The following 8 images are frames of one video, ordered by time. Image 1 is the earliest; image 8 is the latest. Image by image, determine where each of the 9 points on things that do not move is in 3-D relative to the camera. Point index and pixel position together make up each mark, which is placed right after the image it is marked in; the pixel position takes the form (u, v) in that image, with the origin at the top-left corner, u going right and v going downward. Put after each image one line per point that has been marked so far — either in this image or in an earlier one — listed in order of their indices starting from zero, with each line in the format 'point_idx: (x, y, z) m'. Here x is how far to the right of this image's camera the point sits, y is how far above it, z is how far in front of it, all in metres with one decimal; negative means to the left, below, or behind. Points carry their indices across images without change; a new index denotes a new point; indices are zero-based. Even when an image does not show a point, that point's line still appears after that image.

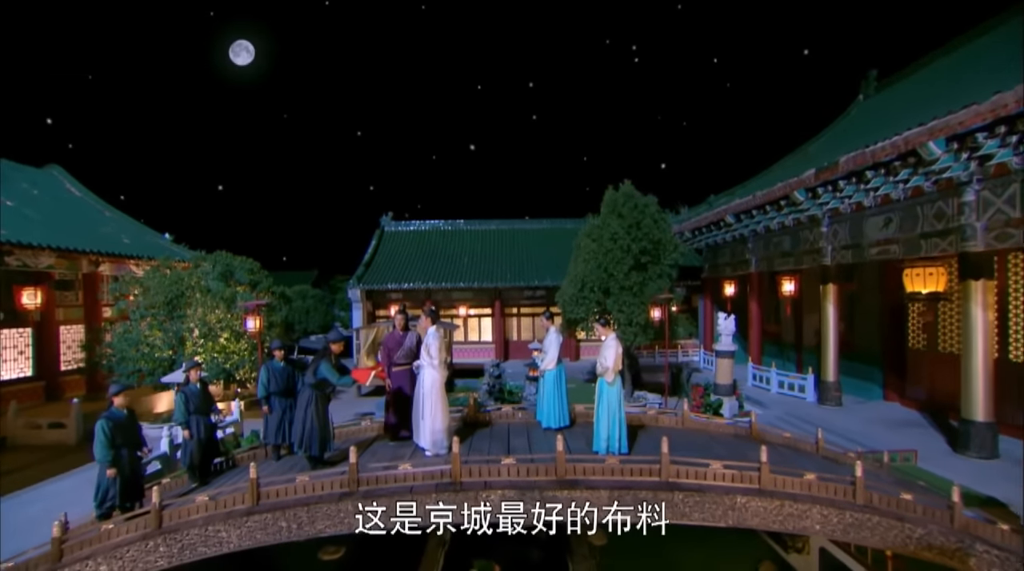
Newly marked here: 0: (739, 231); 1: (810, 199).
0: (+3.3, +0.8, +10.0) m
1: (+3.3, +1.0, +7.6) m
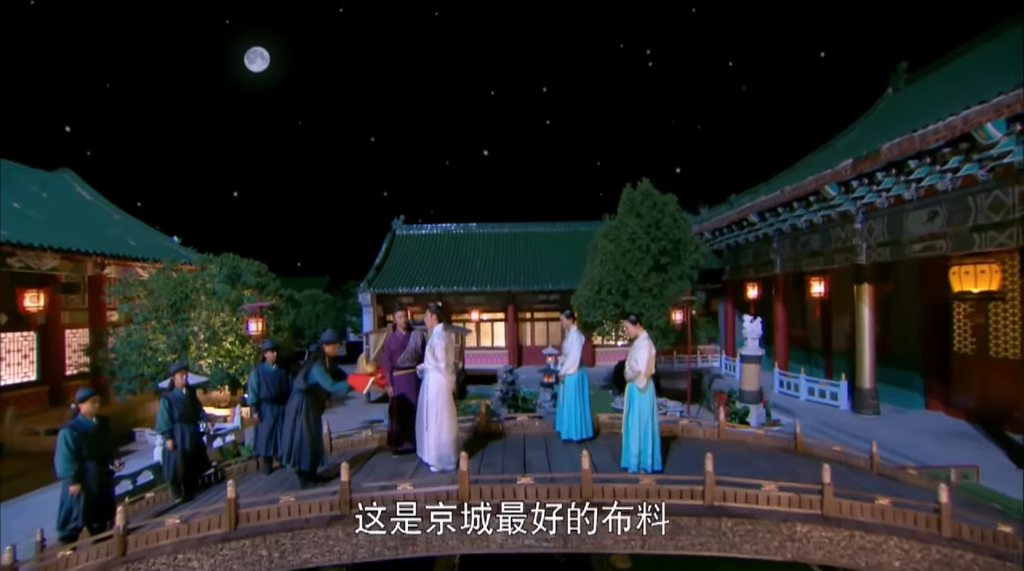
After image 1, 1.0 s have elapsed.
0: (+3.5, +0.8, +9.6) m
1: (+3.5, +1.0, +7.2) m
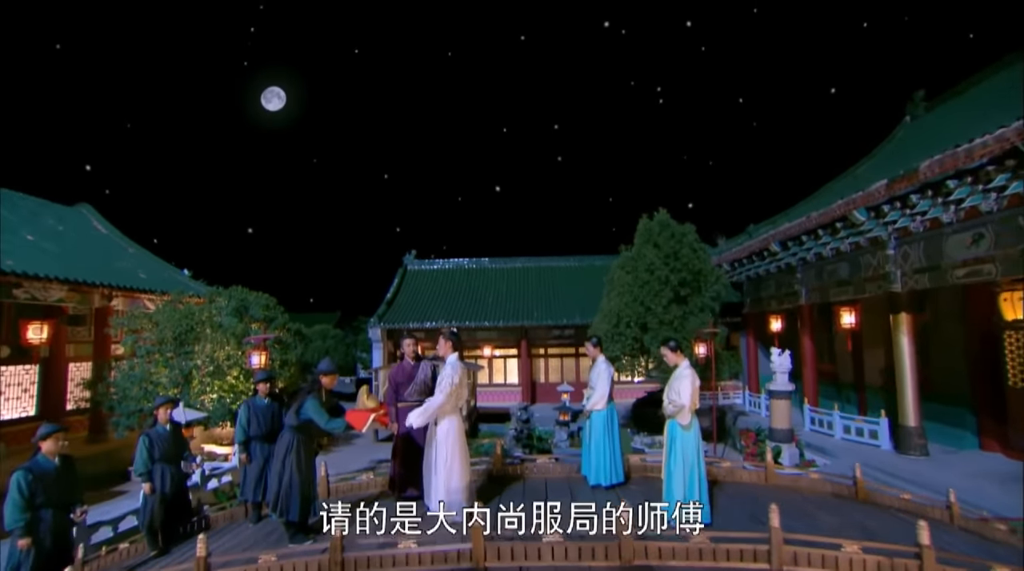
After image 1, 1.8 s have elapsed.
0: (+3.7, +0.3, +9.2) m
1: (+3.7, +0.7, +6.8) m
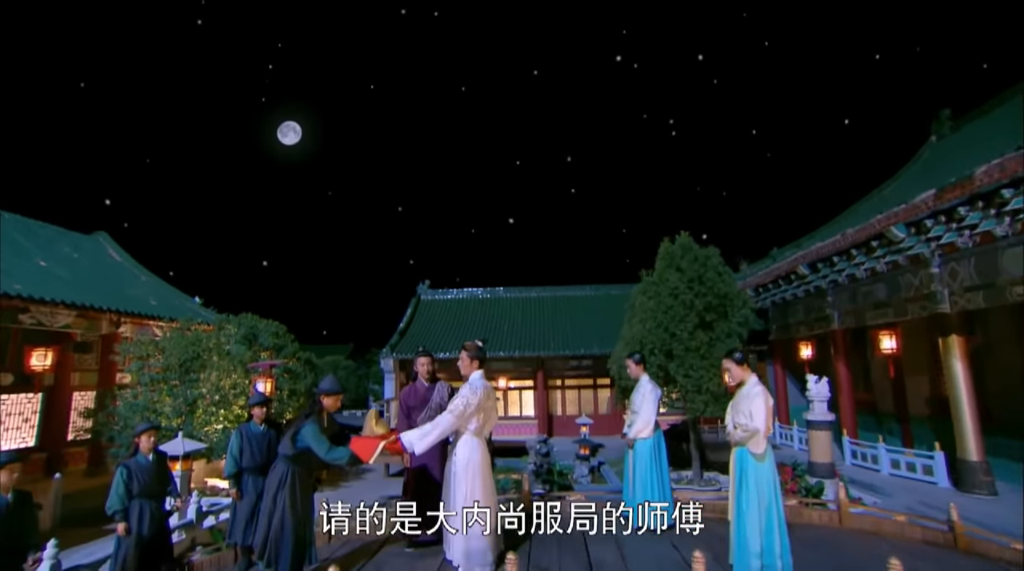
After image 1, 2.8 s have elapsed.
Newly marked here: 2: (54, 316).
0: (+4.0, 0.0, +8.7) m
1: (+3.8, +0.5, +6.4) m
2: (-6.5, -0.5, +9.4) m
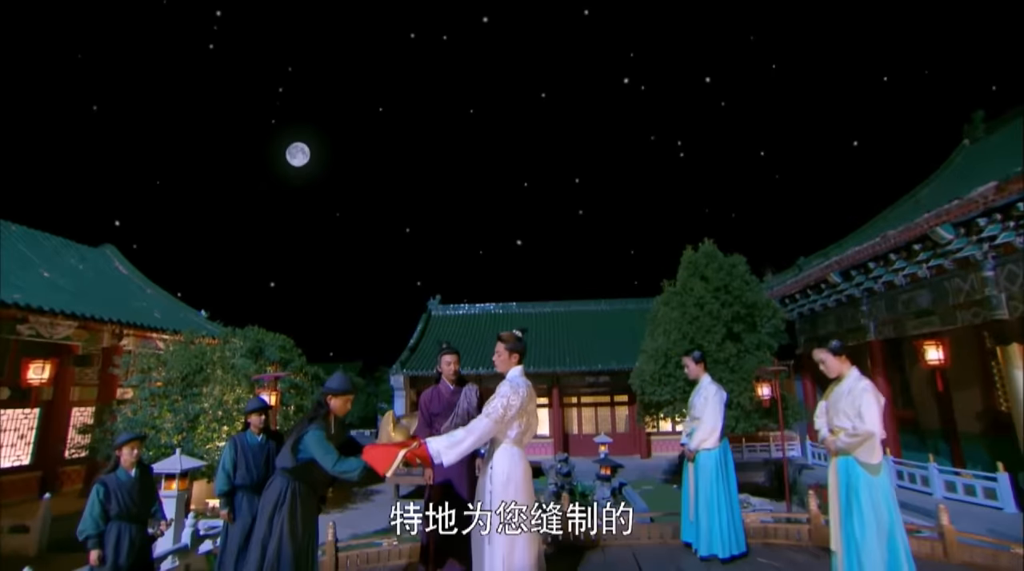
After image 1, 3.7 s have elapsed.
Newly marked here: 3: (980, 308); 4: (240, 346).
0: (+4.2, -0.1, +8.3) m
1: (+4.0, +0.4, +5.9) m
2: (-6.3, -0.6, +9.1) m
3: (+4.3, -0.2, +6.2) m
4: (-4.0, -0.9, +9.8) m
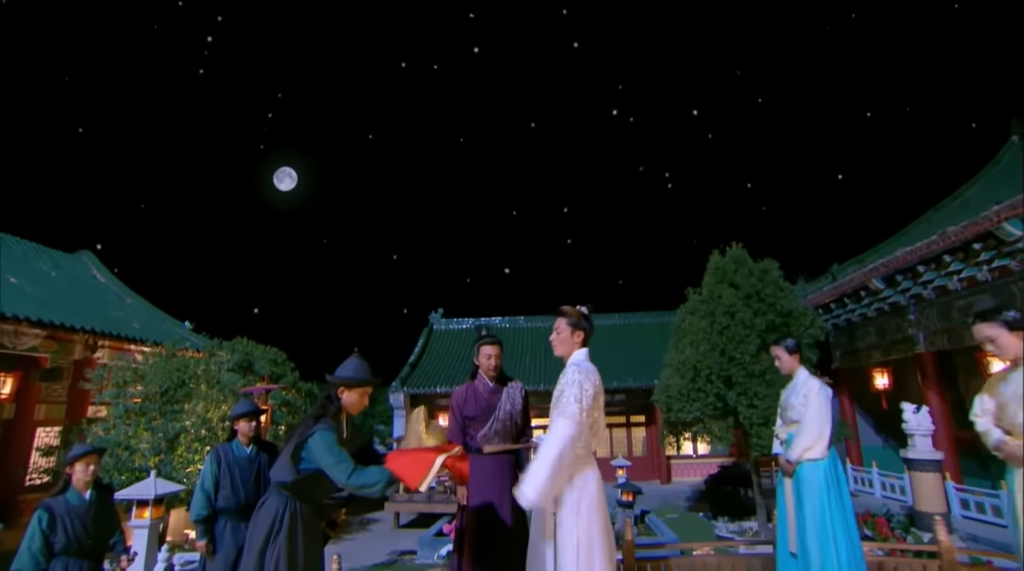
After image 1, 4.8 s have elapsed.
0: (+4.4, -0.2, +7.7) m
1: (+4.3, +0.4, +5.4) m
2: (-6.1, -0.6, +8.2) m
3: (+4.5, -0.3, +5.6) m
4: (-3.8, -1.0, +8.9) m
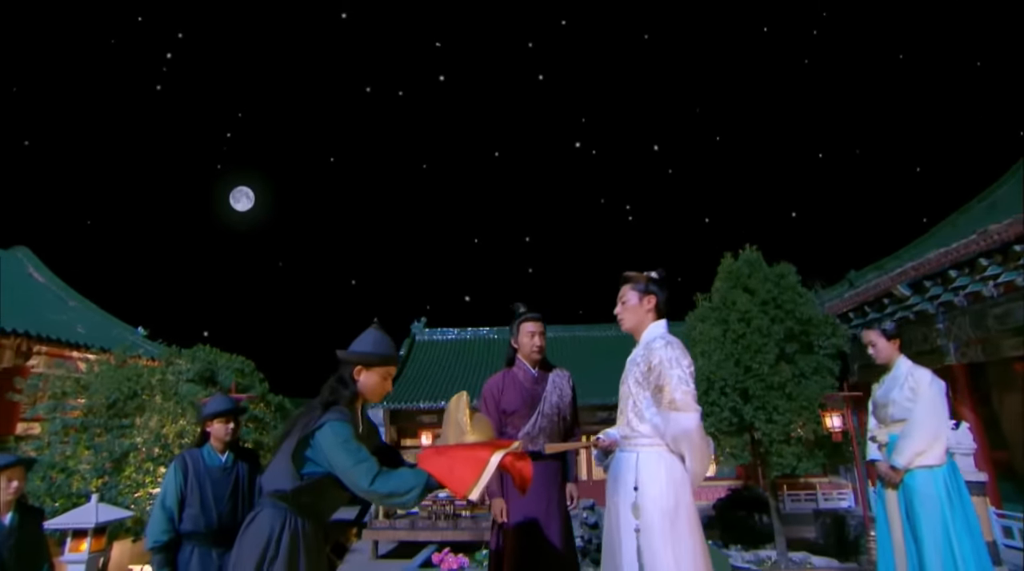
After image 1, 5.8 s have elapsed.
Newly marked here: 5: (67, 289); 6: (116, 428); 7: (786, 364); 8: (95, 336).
0: (+4.4, -0.3, +7.3) m
1: (+4.4, +0.4, +5.0) m
2: (-6.1, -0.5, +7.1) m
3: (+4.7, -0.3, +5.2) m
4: (-3.9, -1.0, +8.0) m
5: (-6.9, -0.1, +10.5) m
6: (-4.2, -1.5, +7.2) m
7: (+2.9, -0.9, +7.1) m
8: (-6.0, -0.8, +9.6) m
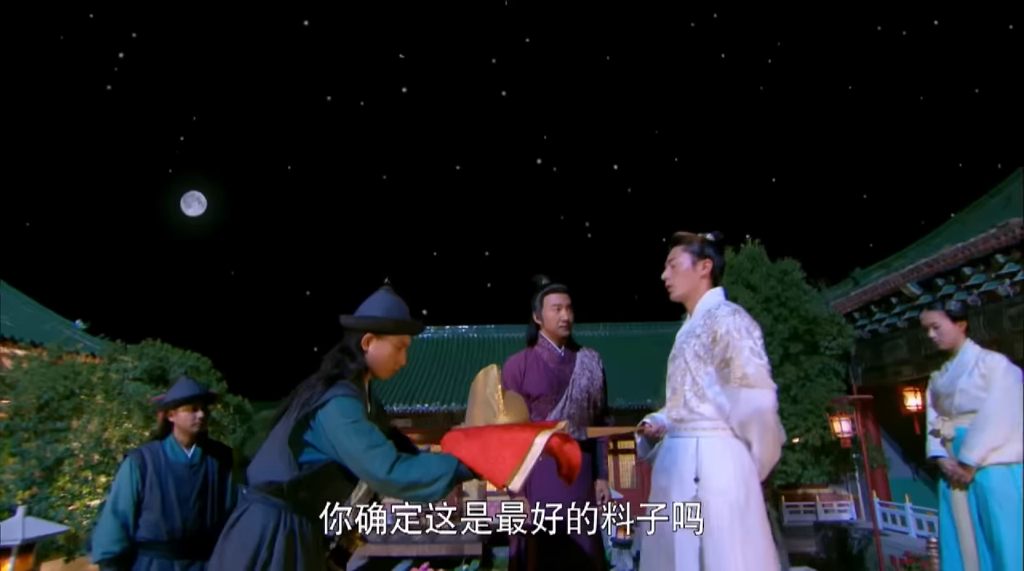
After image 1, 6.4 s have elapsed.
0: (+4.3, -0.3, +7.0) m
1: (+4.5, +0.5, +4.8) m
2: (-6.2, -0.3, +6.2) m
3: (+4.7, -0.2, +5.0) m
4: (-4.0, -0.8, +7.2) m
5: (-7.2, +0.1, +9.5) m
6: (-4.3, -1.3, +6.3) m
7: (+2.8, -0.8, +6.7) m
8: (-6.2, -0.6, +8.6) m
